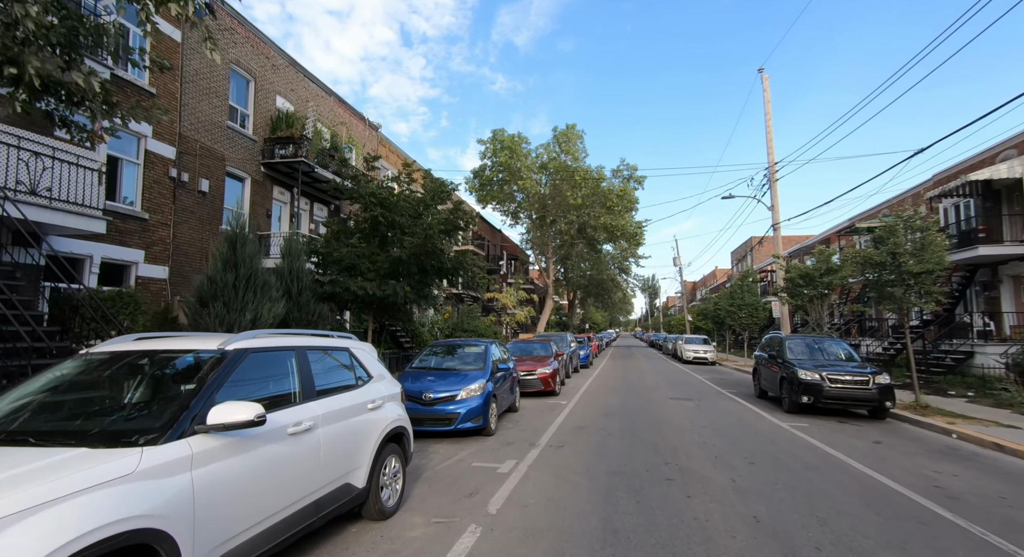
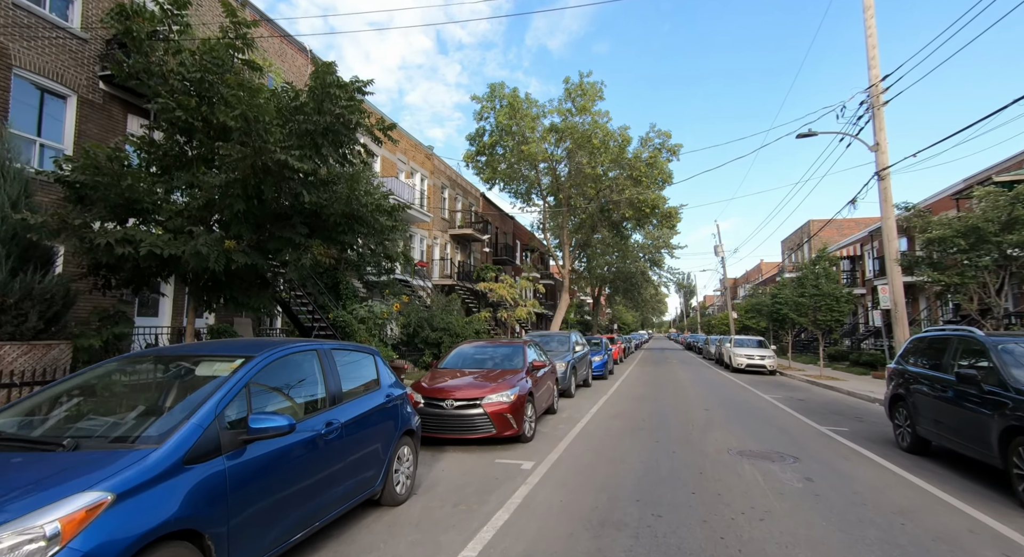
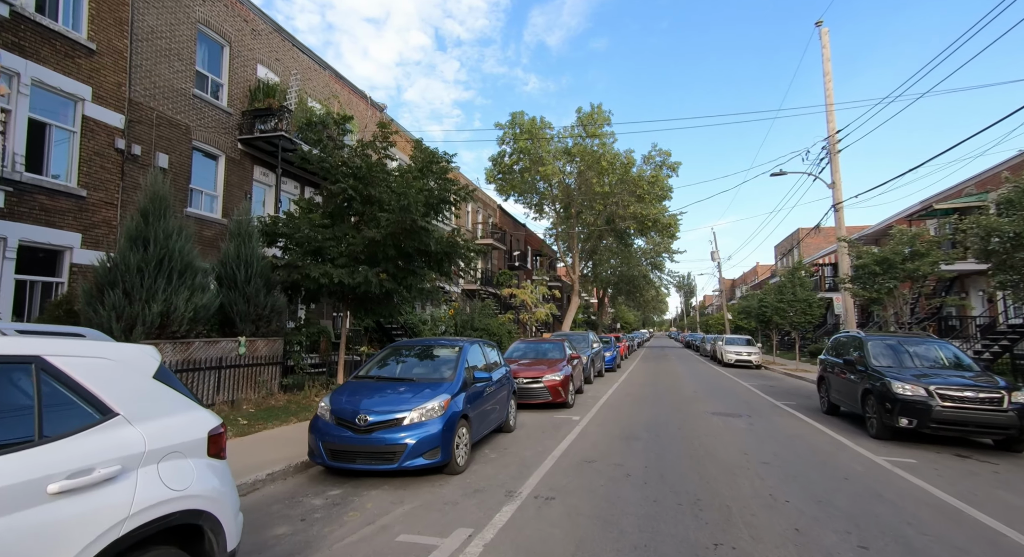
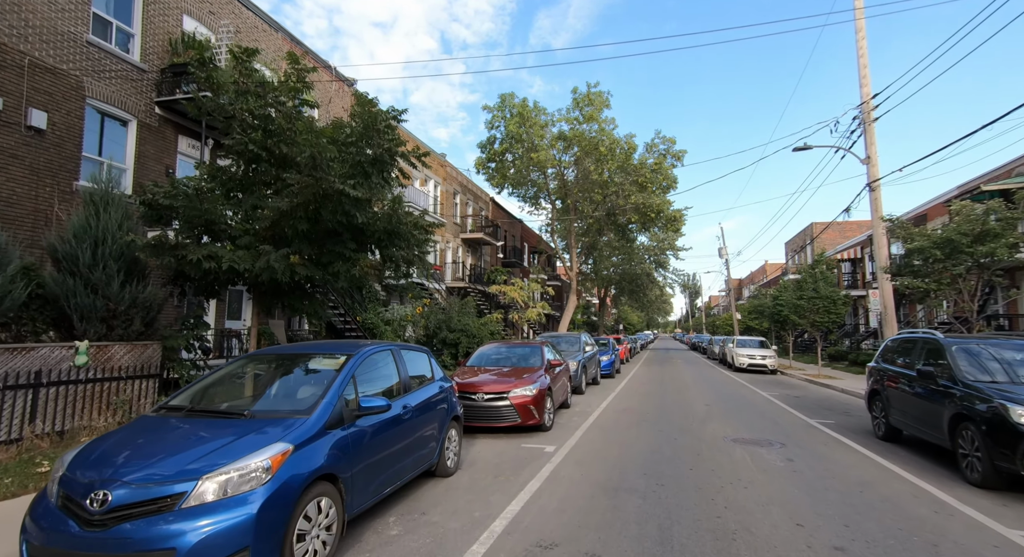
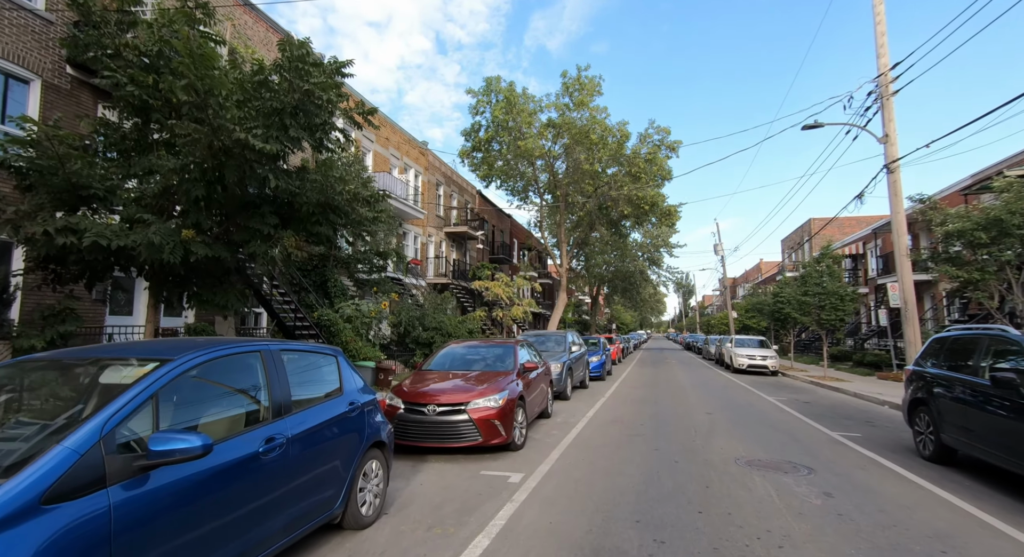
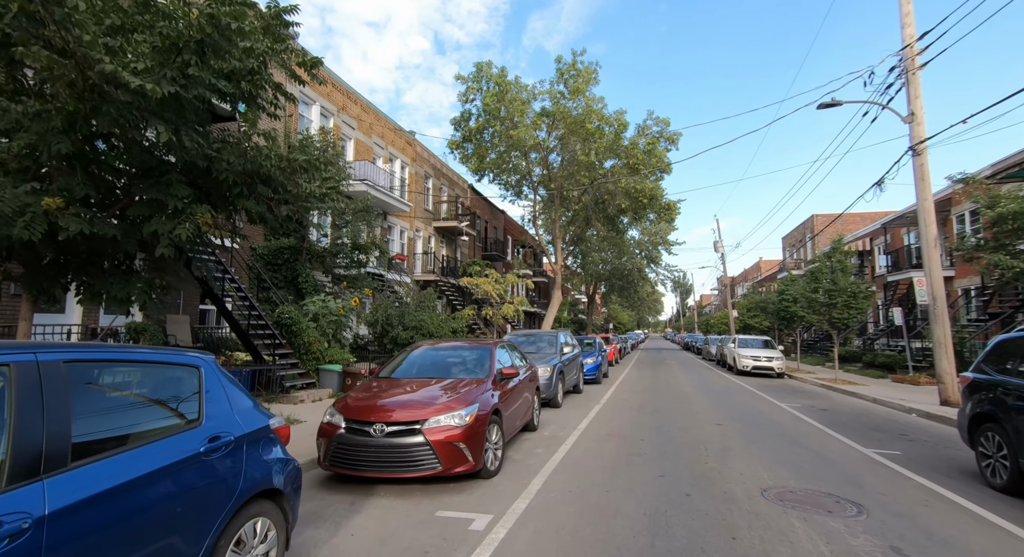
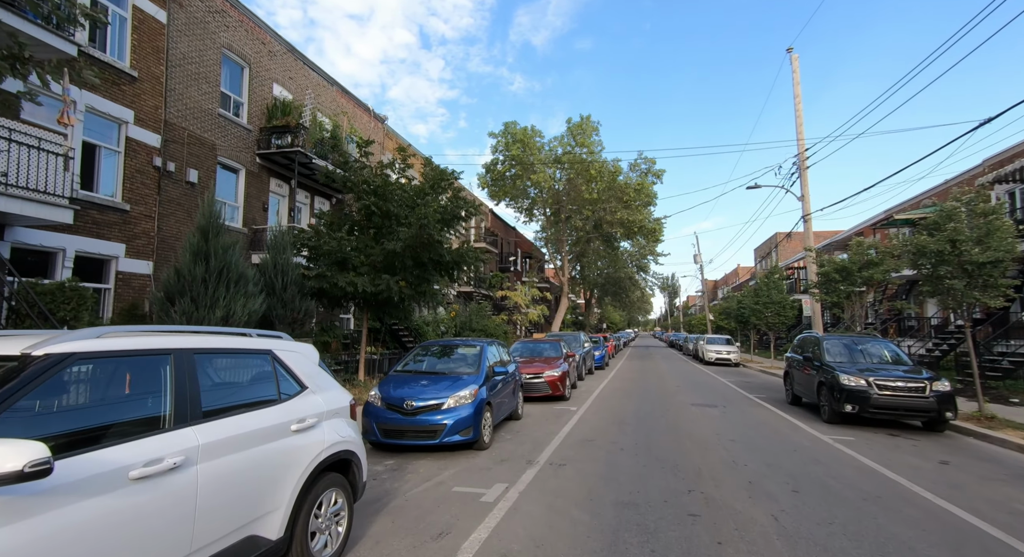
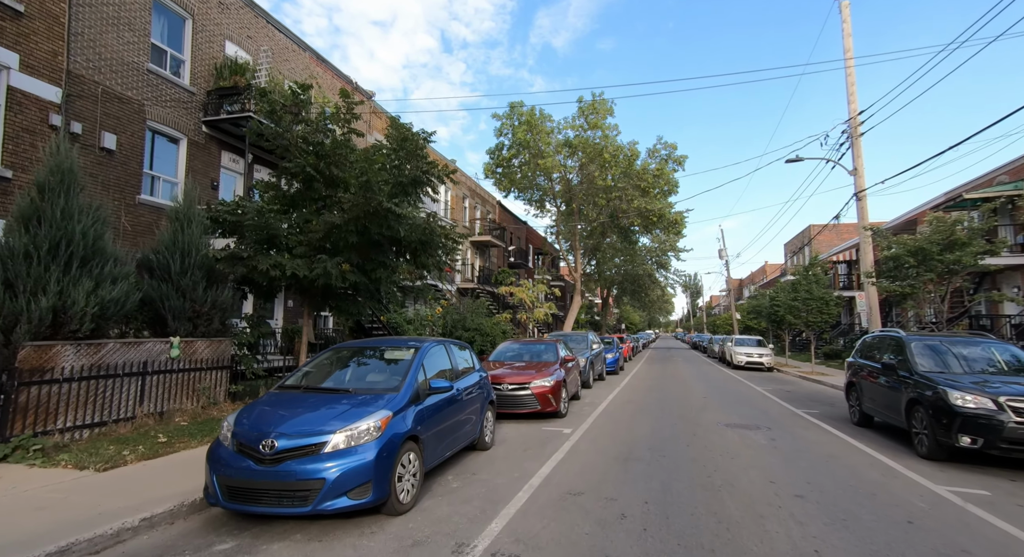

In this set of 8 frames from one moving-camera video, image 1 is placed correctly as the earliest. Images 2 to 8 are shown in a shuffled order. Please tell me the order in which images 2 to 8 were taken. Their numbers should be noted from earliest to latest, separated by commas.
7, 3, 8, 4, 2, 5, 6
